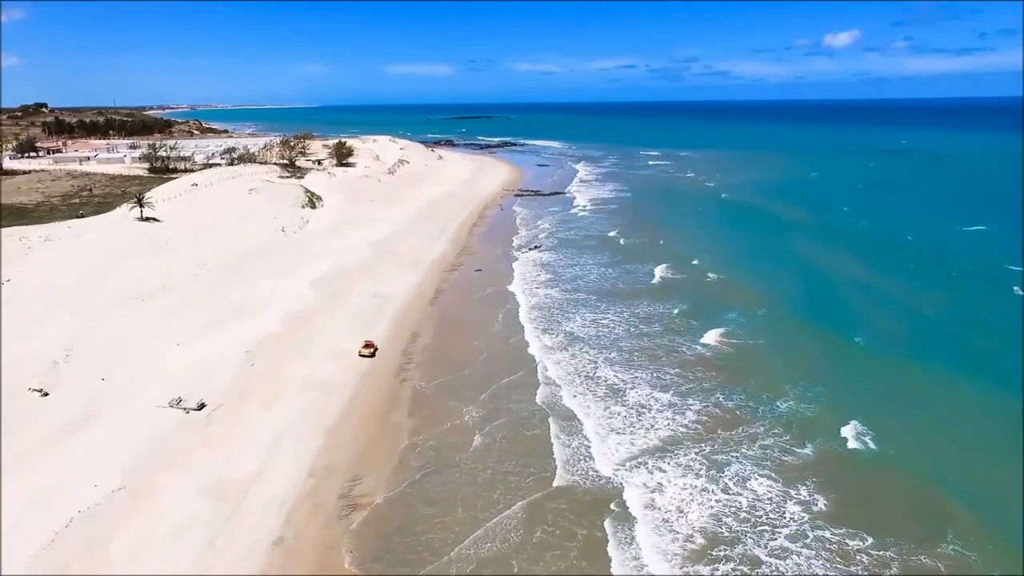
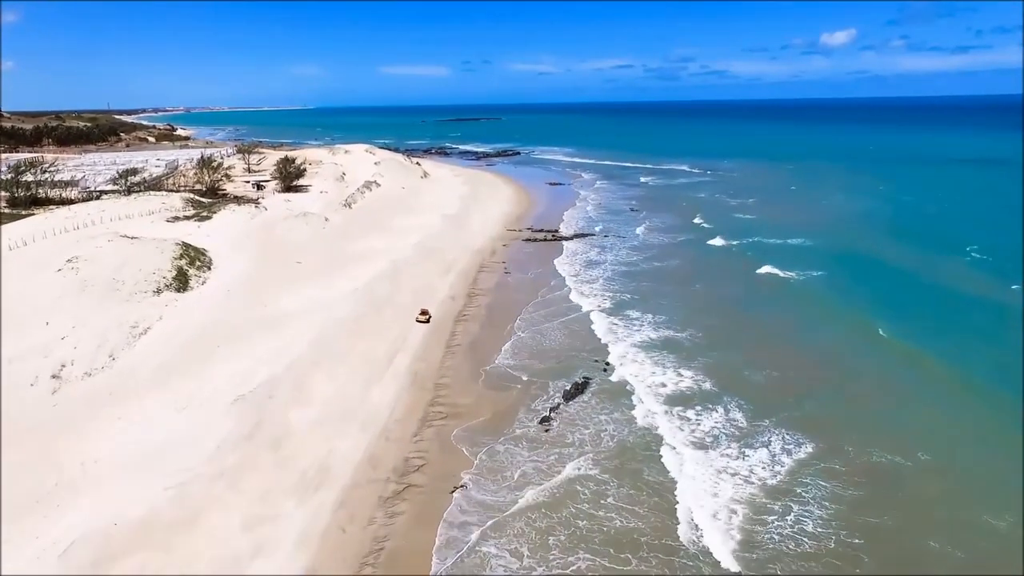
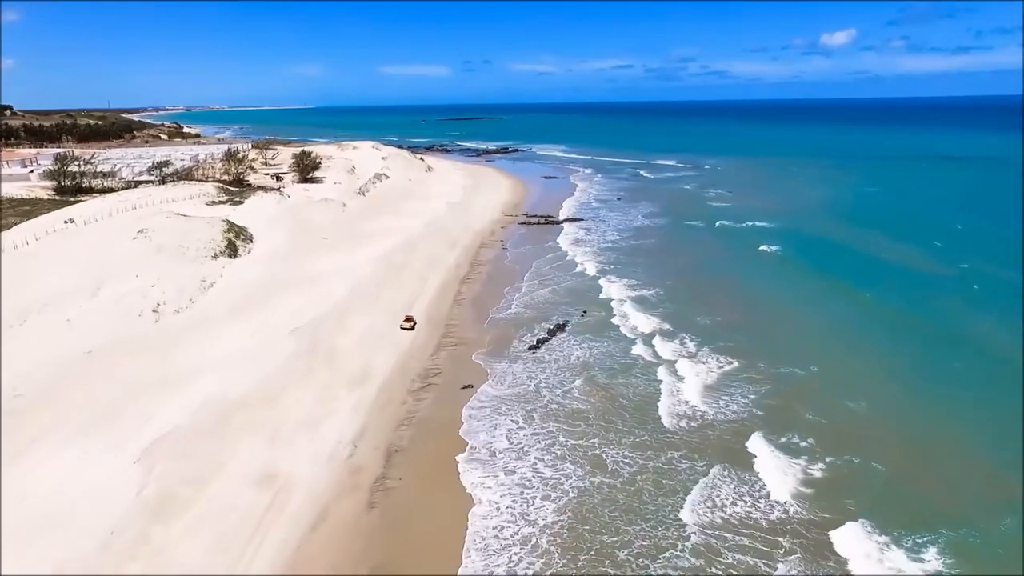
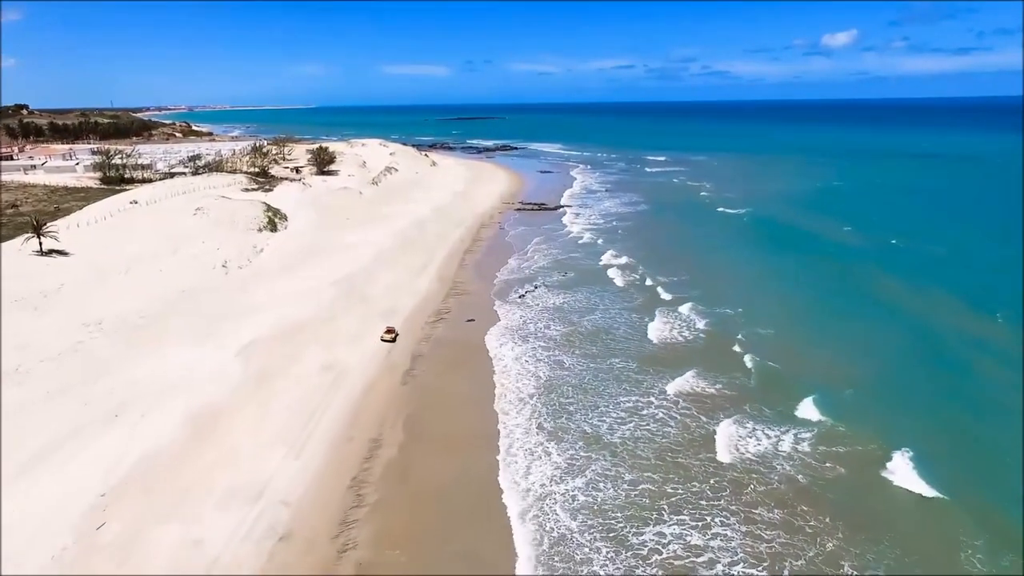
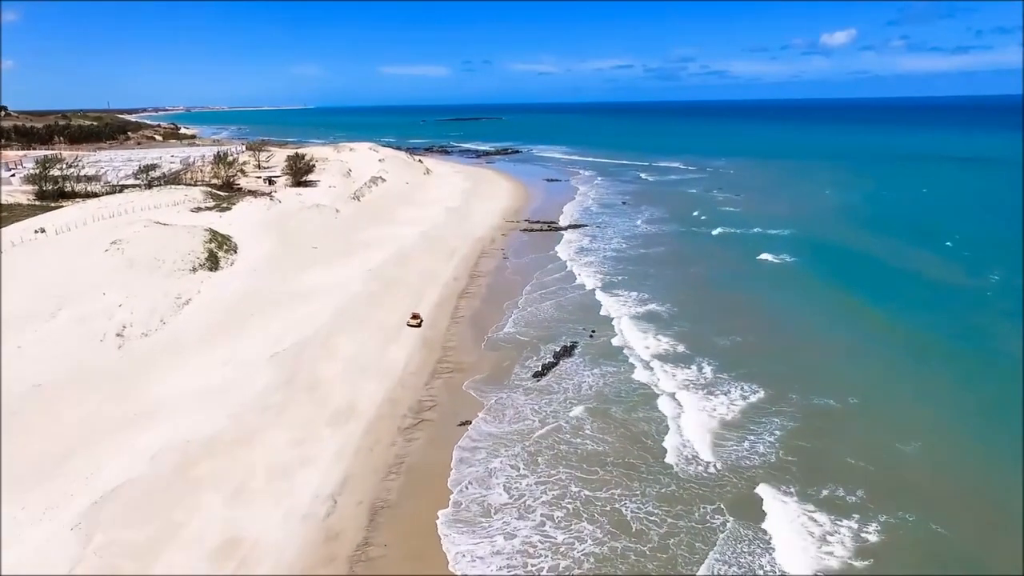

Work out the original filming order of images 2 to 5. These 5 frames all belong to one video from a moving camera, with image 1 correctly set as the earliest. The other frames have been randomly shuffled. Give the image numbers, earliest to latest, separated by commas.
4, 3, 5, 2
